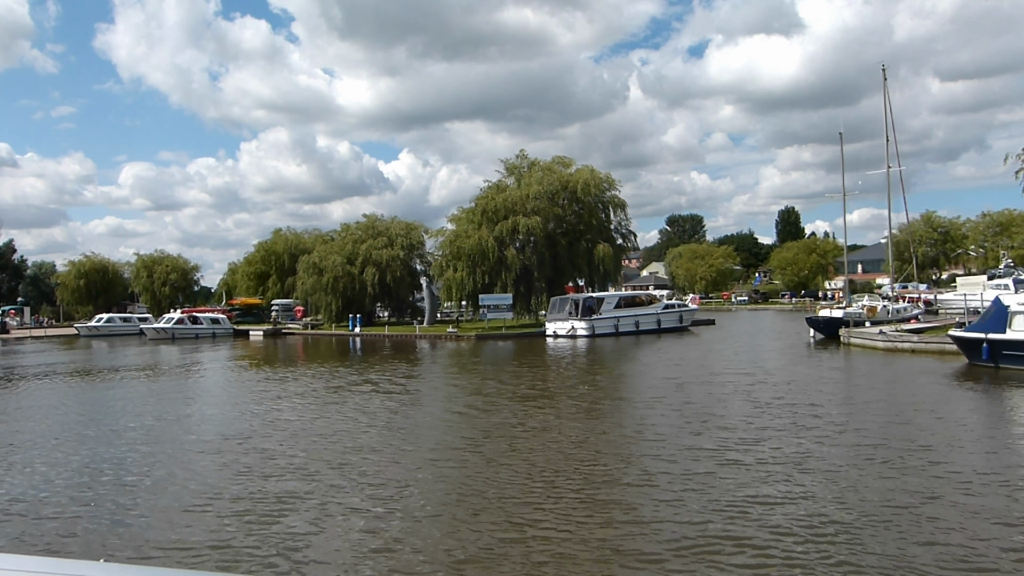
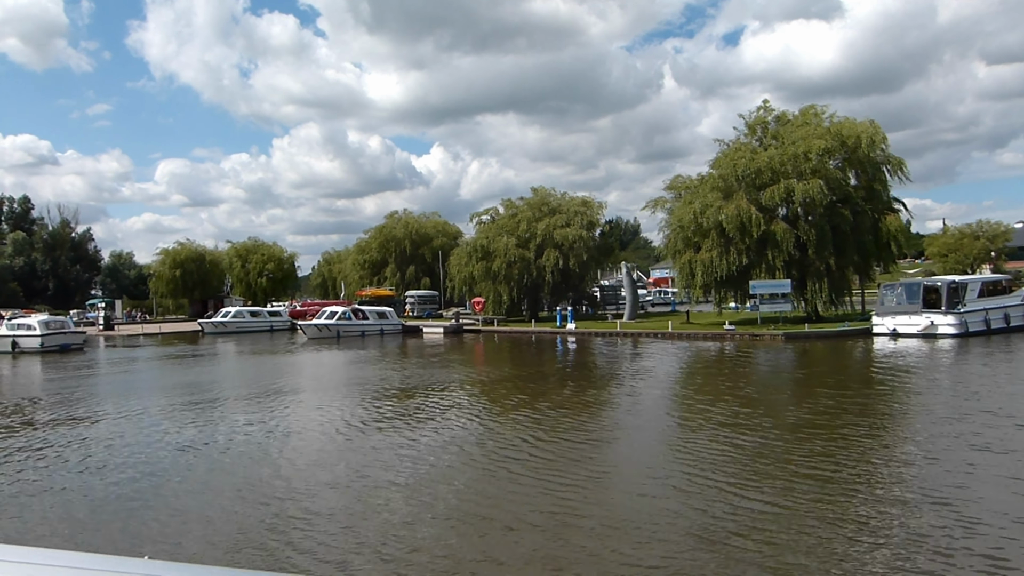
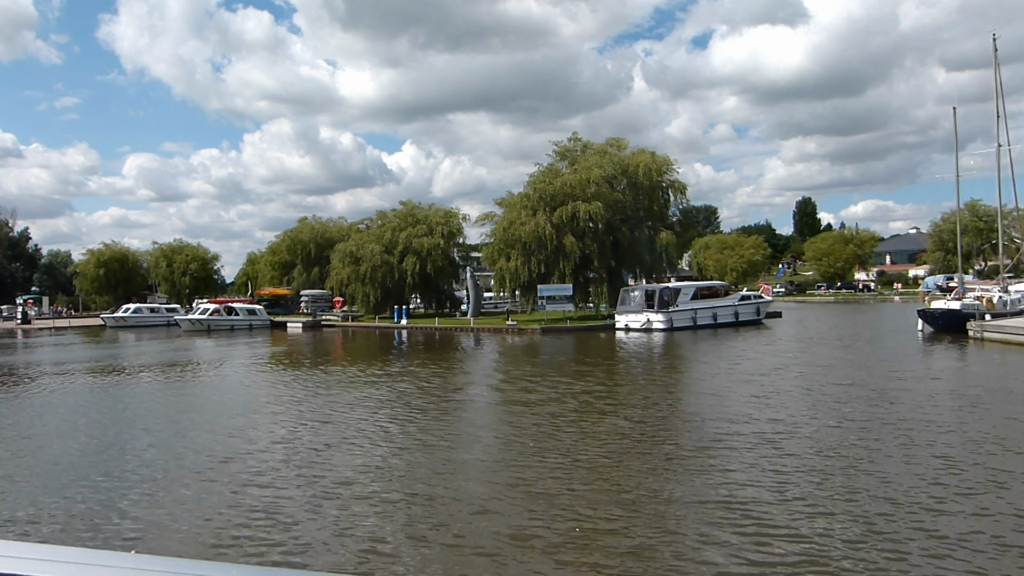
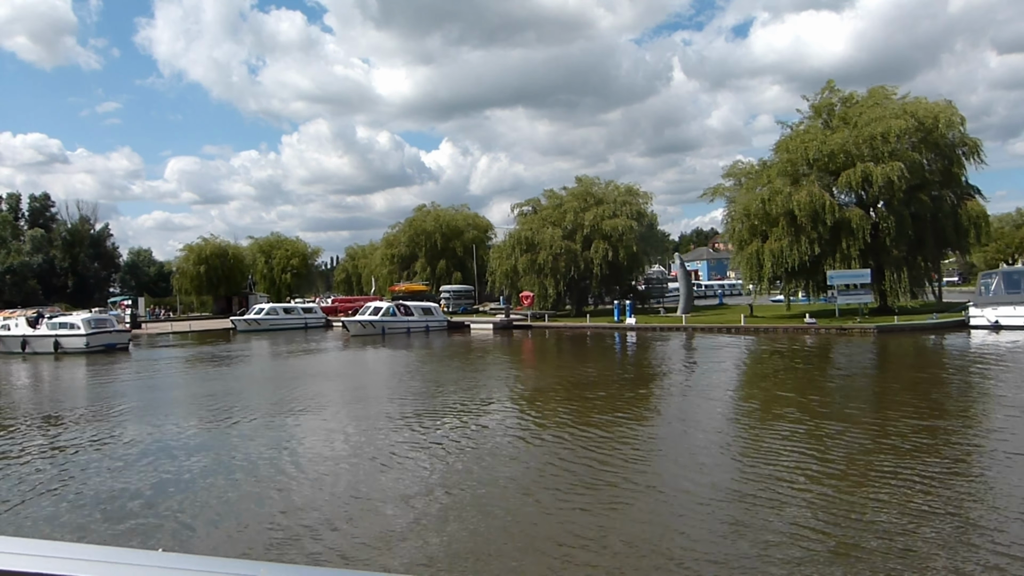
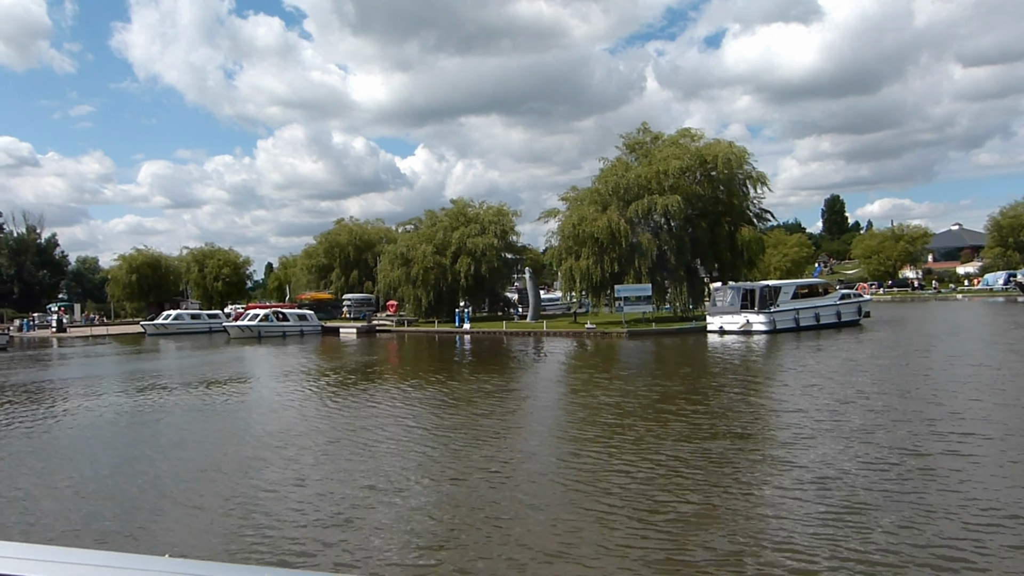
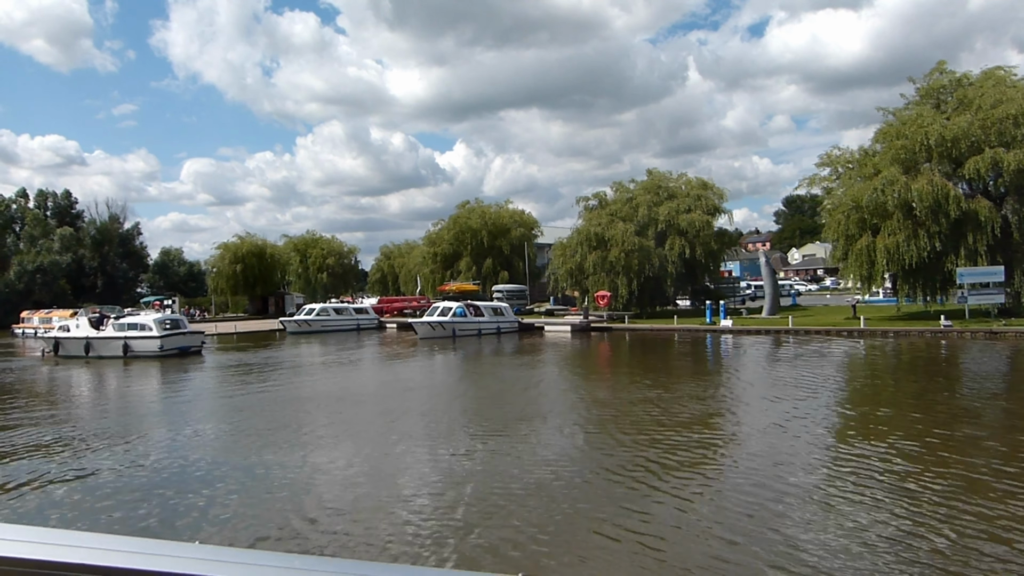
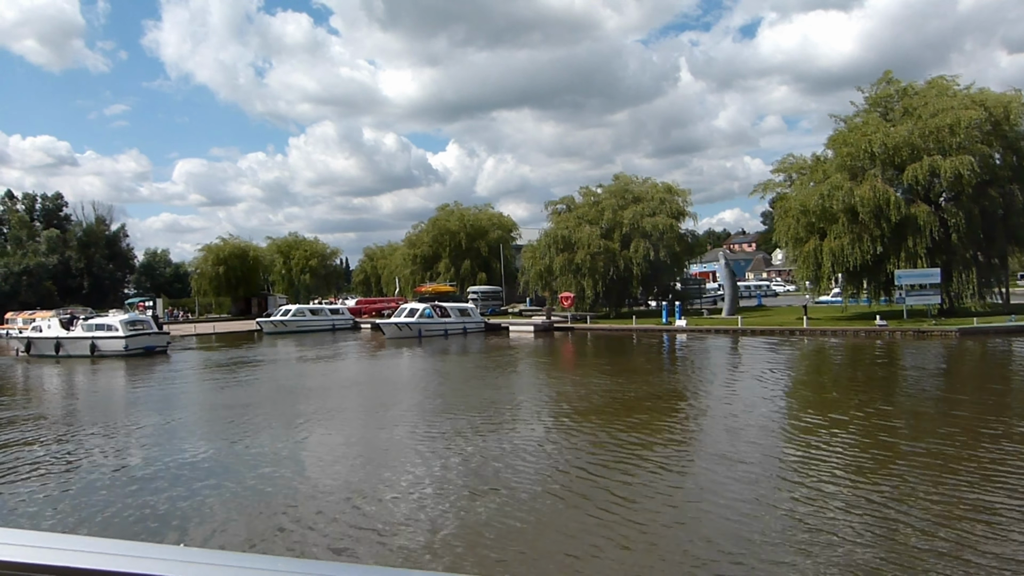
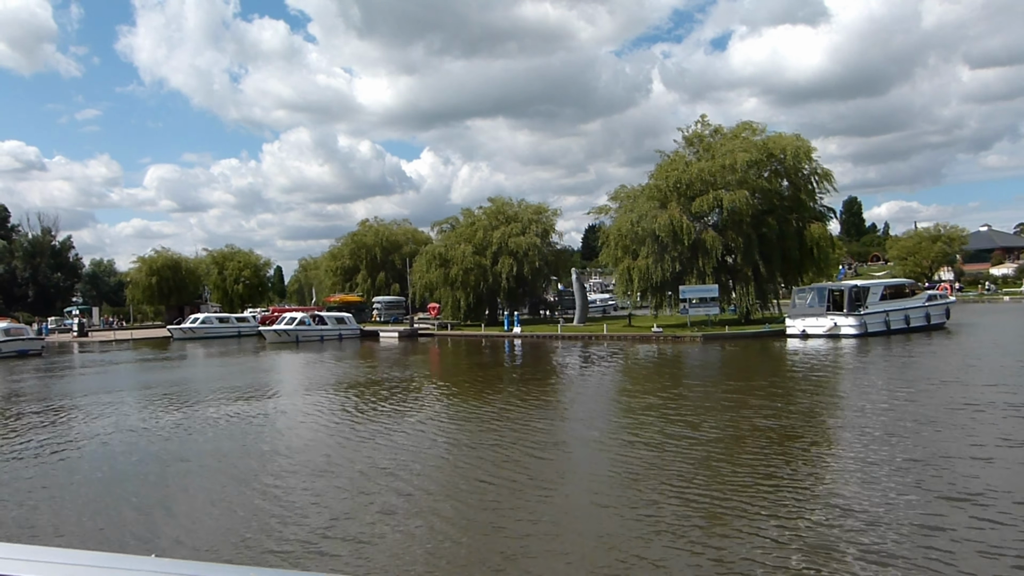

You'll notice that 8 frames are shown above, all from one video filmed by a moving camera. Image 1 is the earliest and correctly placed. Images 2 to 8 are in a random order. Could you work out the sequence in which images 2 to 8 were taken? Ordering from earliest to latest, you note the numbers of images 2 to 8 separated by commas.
3, 5, 8, 2, 4, 7, 6
